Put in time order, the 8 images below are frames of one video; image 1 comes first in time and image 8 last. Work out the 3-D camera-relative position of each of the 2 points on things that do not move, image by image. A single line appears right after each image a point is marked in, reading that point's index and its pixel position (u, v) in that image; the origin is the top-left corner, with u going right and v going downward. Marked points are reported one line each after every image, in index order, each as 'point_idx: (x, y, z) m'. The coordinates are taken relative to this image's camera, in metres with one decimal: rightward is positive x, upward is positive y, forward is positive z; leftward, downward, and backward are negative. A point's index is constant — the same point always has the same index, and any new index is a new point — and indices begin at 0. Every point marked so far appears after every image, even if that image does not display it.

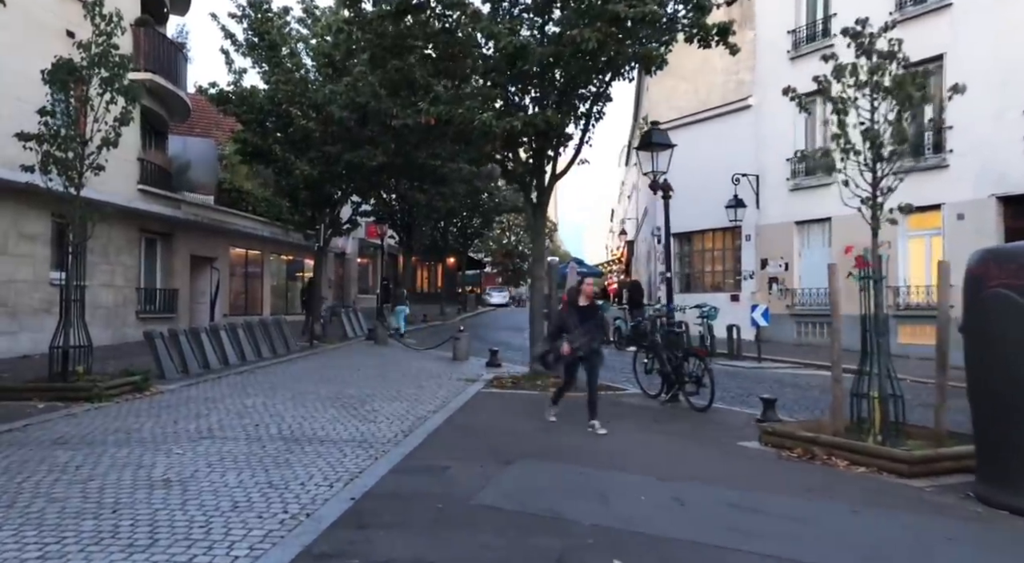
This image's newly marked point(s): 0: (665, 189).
0: (+2.3, +1.4, +9.4) m
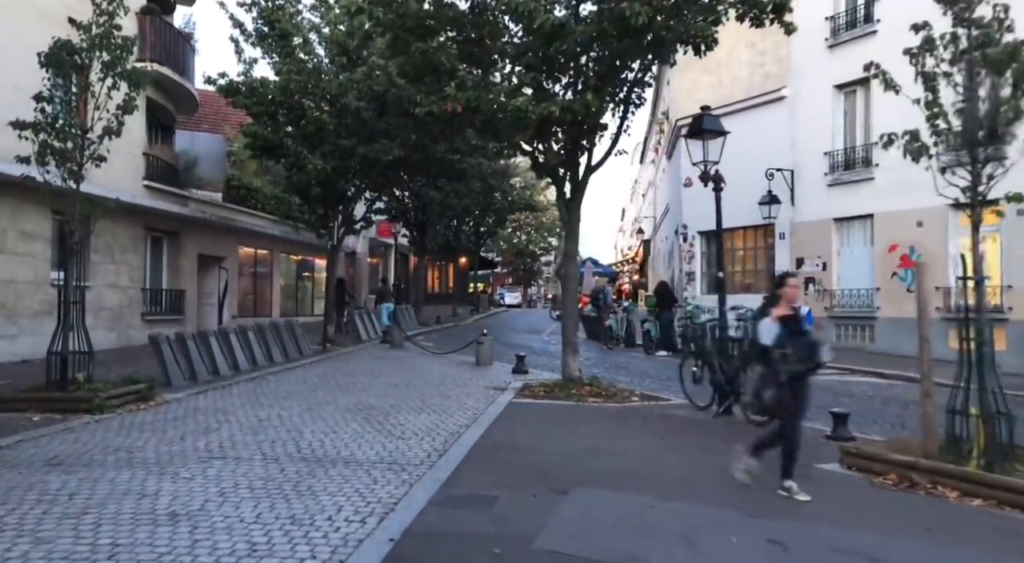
0: (+2.8, +1.4, +8.6) m
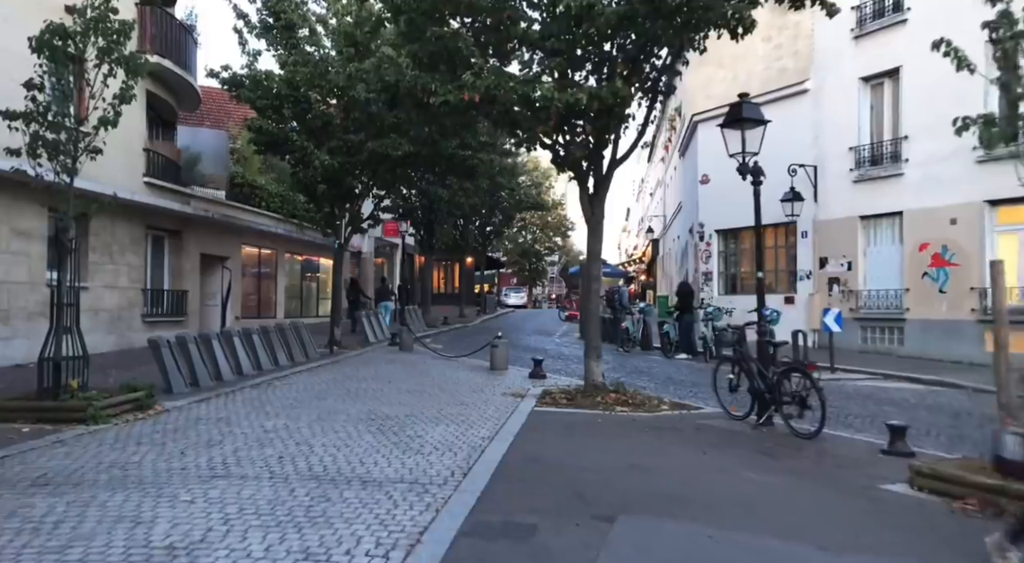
0: (+3.1, +1.4, +8.0) m
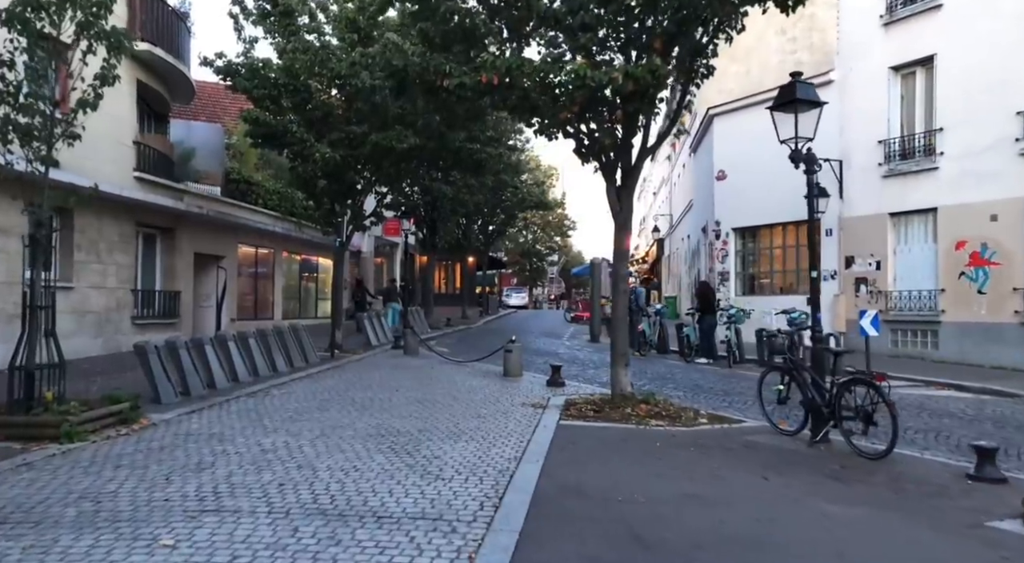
0: (+3.4, +1.4, +7.2) m
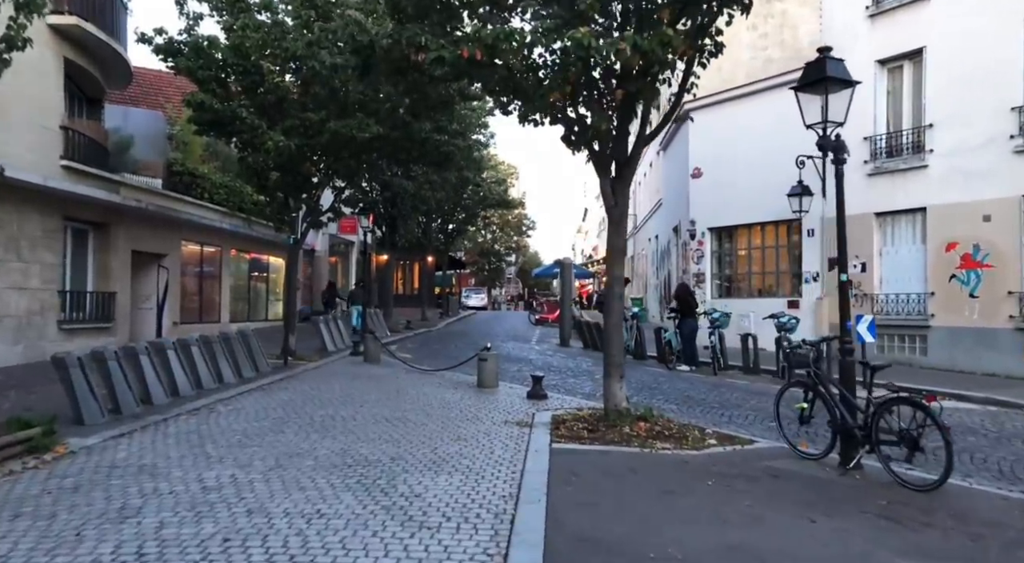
0: (+3.3, +1.4, +6.4) m
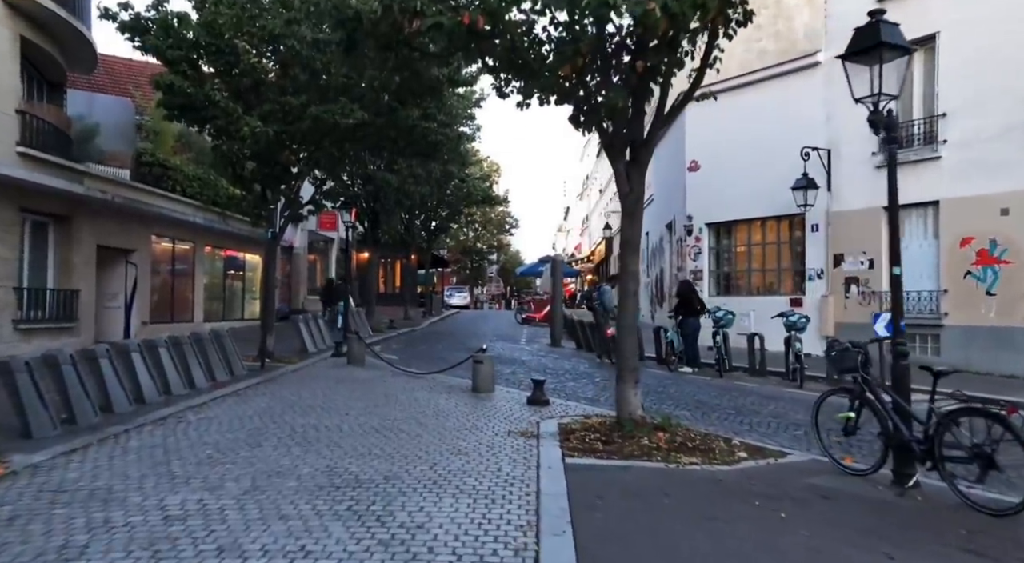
0: (+3.4, +1.4, +5.7) m
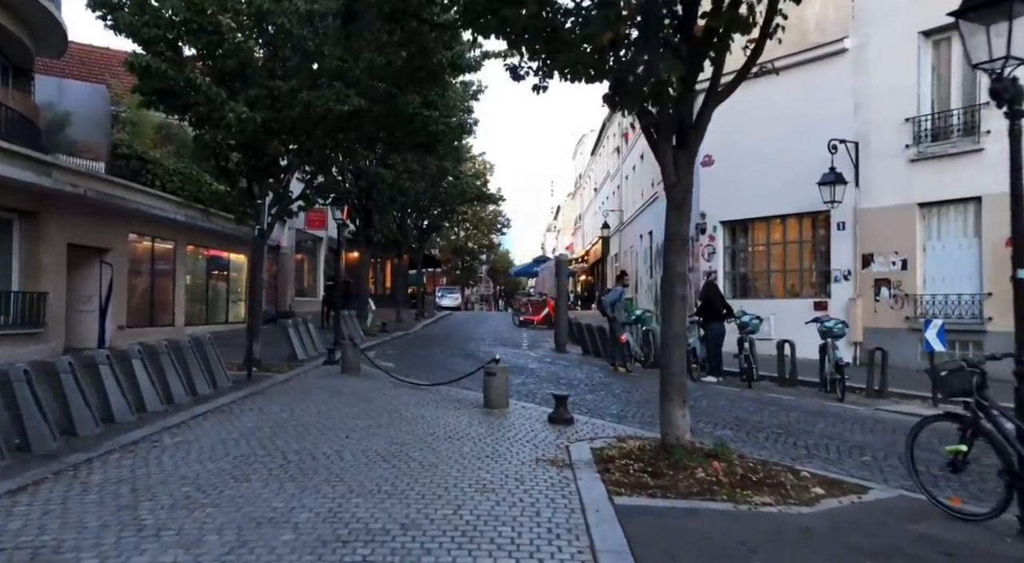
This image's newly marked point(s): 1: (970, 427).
0: (+3.8, +1.4, +4.7) m
1: (+3.6, -1.2, +5.0) m
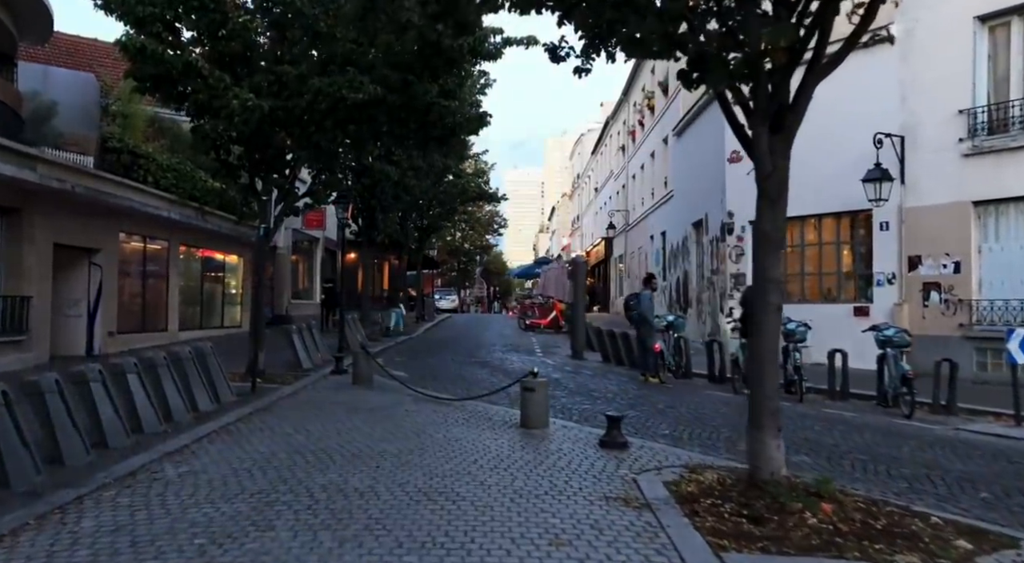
0: (+4.4, +1.3, +3.8) m
1: (+4.2, -1.2, +4.1) m
